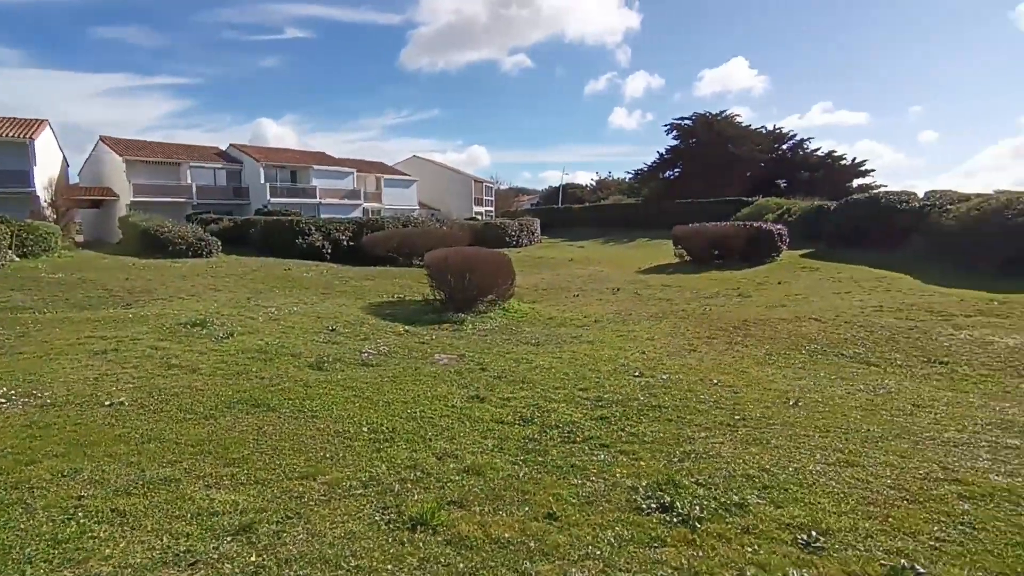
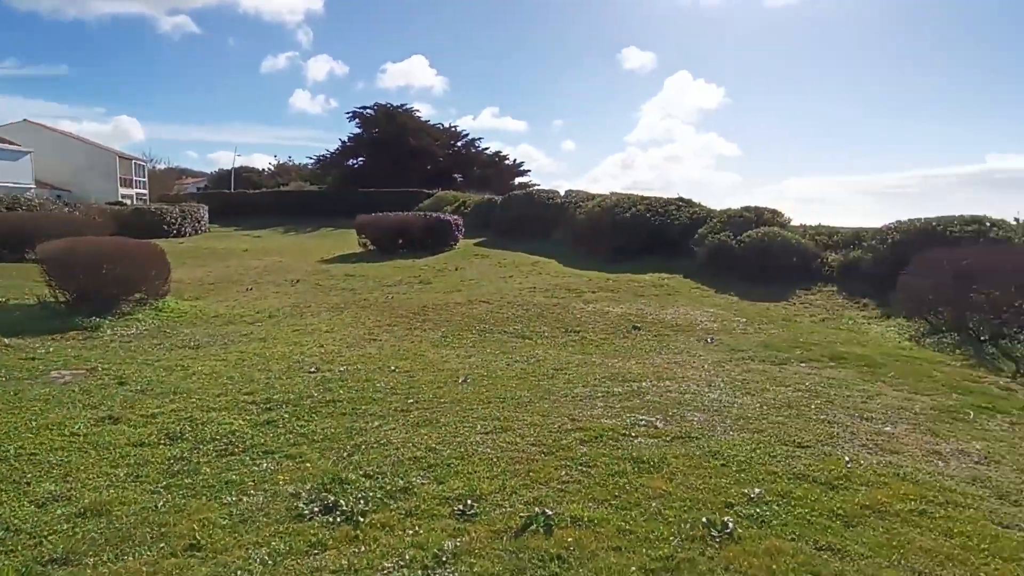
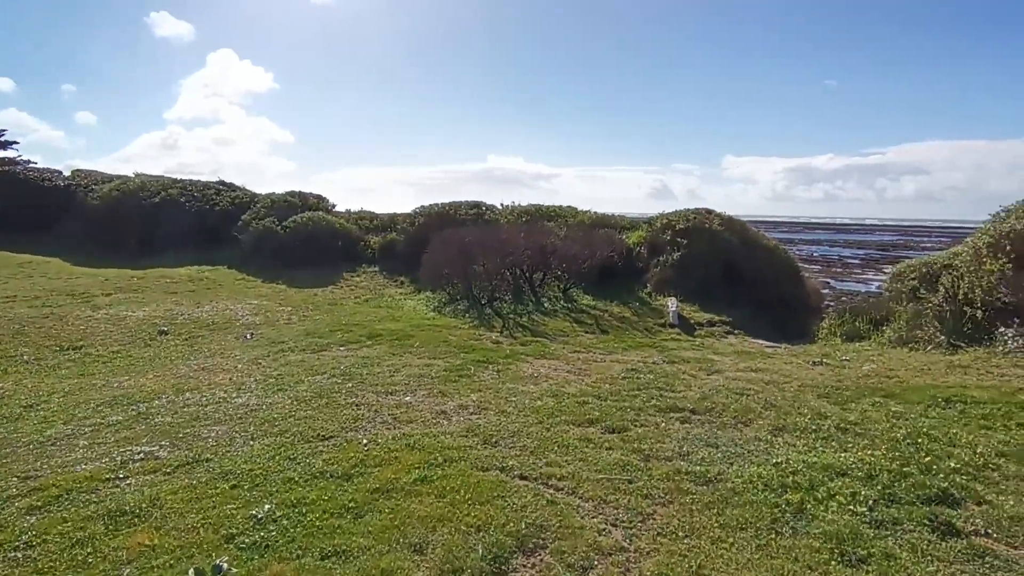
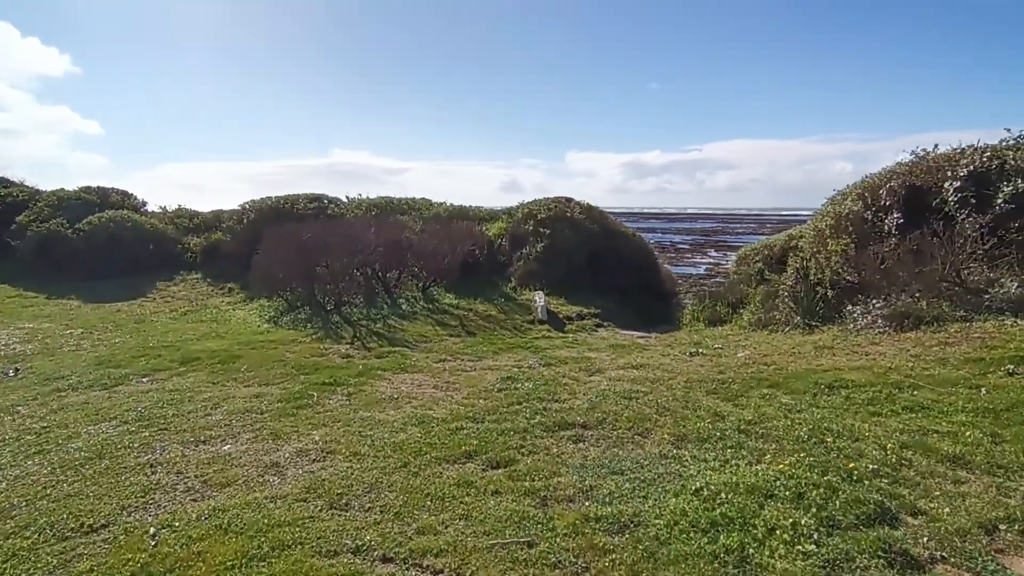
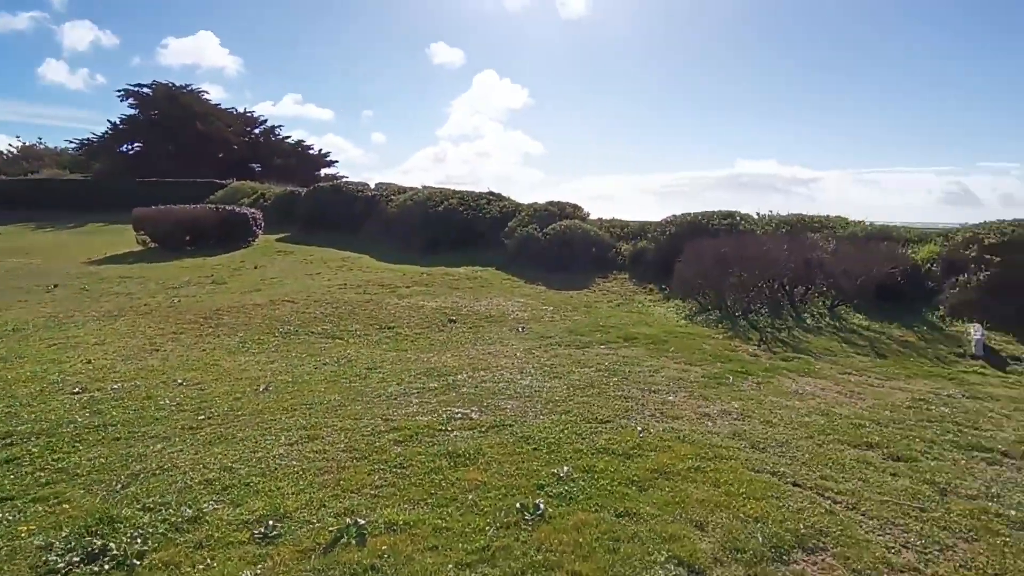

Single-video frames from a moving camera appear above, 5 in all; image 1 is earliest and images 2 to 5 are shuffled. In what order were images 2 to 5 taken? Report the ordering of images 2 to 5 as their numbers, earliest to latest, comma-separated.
2, 5, 3, 4
